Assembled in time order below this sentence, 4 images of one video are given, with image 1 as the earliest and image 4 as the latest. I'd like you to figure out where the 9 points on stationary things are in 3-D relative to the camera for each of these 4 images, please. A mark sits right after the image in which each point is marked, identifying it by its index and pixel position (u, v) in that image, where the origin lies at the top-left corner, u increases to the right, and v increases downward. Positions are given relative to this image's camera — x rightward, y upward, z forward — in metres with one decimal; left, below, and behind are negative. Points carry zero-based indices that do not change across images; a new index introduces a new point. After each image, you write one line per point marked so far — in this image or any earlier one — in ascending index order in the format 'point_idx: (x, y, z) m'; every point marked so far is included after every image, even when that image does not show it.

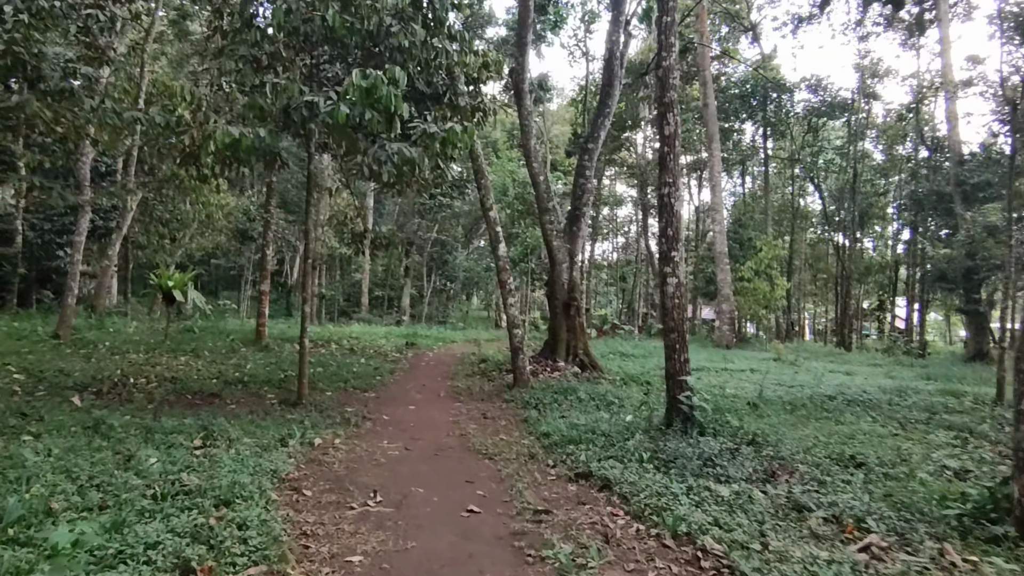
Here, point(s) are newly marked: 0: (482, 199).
0: (-0.5, +1.4, +10.5) m
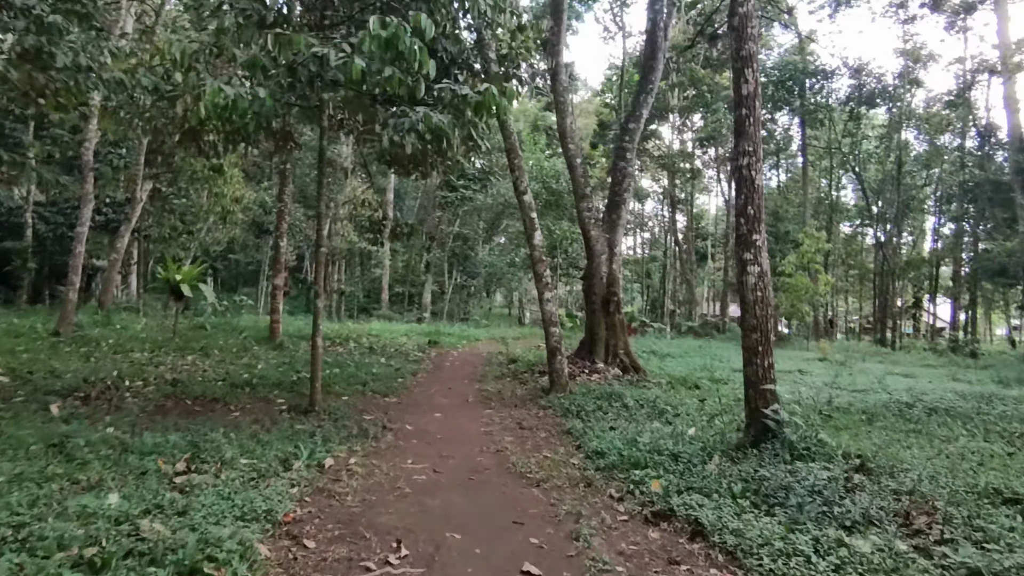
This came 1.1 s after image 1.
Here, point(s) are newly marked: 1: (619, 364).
0: (0.0, +1.5, +9.4) m
1: (+1.7, -1.2, +11.0) m
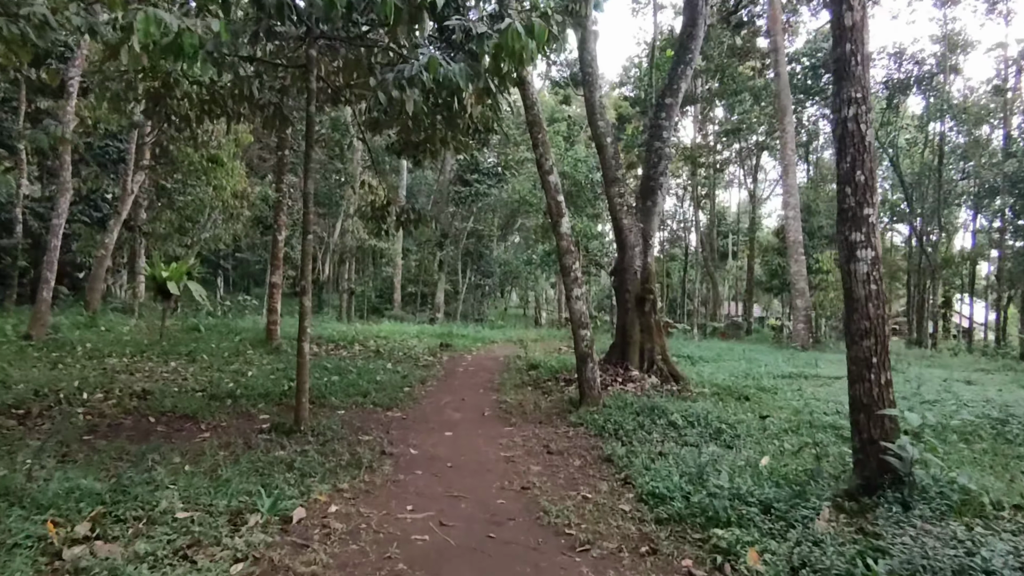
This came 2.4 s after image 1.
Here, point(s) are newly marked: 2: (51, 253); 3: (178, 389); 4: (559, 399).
0: (+0.3, +1.5, +8.1) m
1: (+2.1, -1.2, +9.6) m
2: (-7.8, +0.6, +11.5) m
3: (-4.1, -1.2, +8.3) m
4: (+0.6, -1.4, +8.6) m
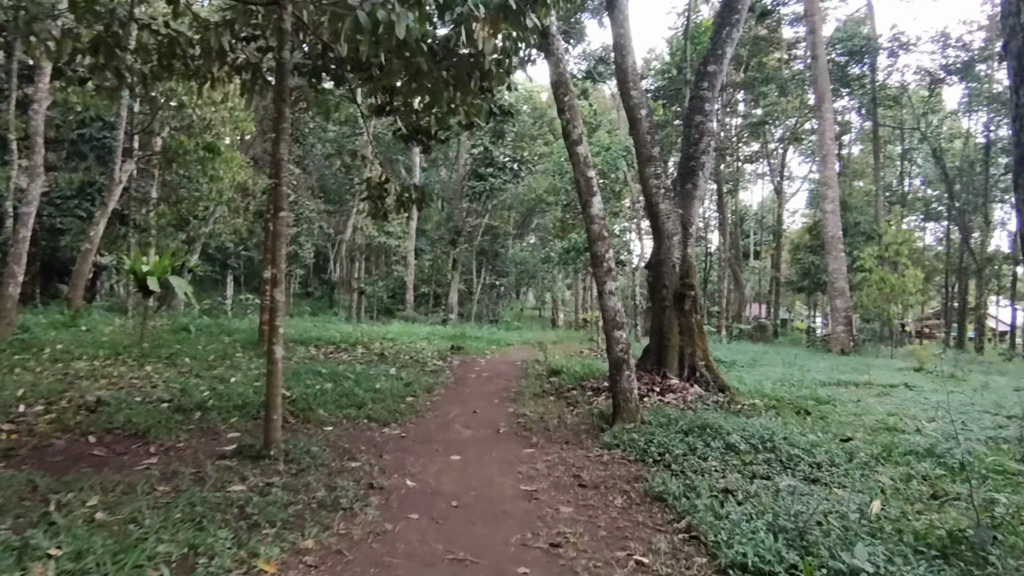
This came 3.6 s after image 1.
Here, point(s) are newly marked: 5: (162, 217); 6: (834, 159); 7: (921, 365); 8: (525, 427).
0: (+0.5, +1.6, +6.8) m
1: (+2.3, -1.1, +8.3) m
2: (-7.5, +0.7, +10.3) m
3: (-3.9, -1.2, +7.1) m
4: (+0.8, -1.4, +7.3) m
5: (-9.0, +1.8, +17.3) m
6: (+9.4, +3.8, +19.7) m
7: (+9.7, -1.8, +16.0) m
8: (+0.1, -1.4, +6.9) m
